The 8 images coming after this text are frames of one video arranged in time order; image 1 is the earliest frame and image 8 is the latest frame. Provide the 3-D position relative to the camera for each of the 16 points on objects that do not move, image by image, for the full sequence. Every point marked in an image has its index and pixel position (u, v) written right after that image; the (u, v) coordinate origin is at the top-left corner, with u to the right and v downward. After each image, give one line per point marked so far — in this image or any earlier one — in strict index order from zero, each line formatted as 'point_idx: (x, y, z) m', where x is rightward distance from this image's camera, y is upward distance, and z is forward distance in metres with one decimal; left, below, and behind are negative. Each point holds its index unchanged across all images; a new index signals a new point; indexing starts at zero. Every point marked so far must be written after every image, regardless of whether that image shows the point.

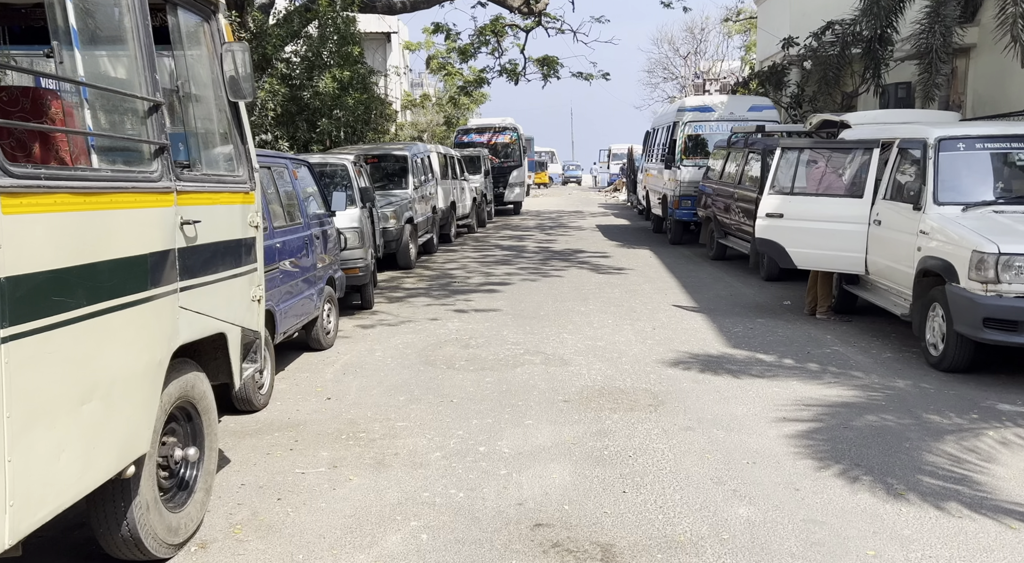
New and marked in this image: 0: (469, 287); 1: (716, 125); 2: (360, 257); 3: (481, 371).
0: (-0.6, -0.1, +13.8) m
1: (+3.9, +3.0, +19.5) m
2: (-1.6, +0.3, +10.9) m
3: (-0.2, -0.7, +8.0) m
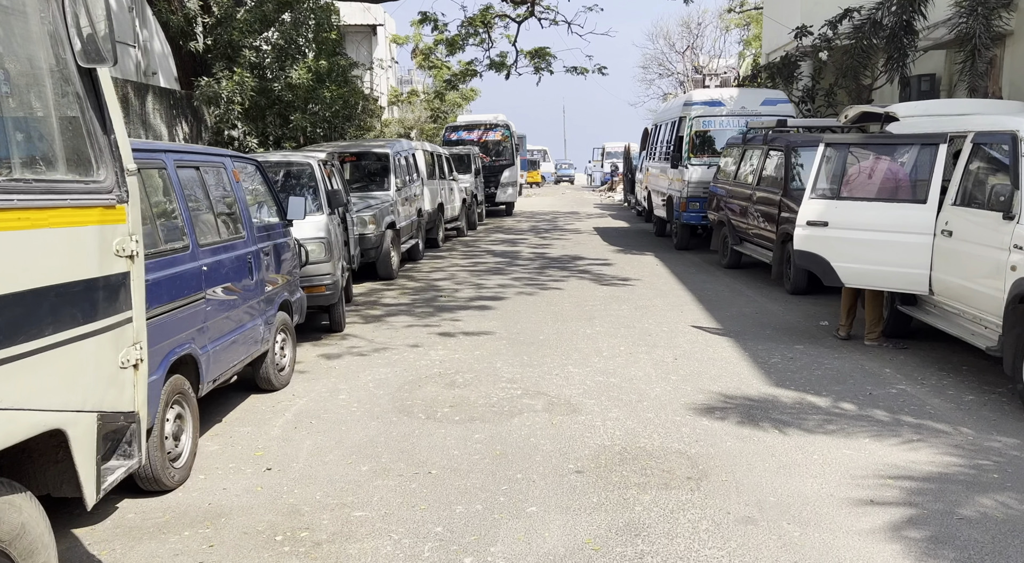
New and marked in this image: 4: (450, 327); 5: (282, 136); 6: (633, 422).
0: (-0.7, -0.3, +12.1) m
1: (+3.8, +2.9, +18.0) m
2: (-1.7, +0.1, +9.3) m
3: (-0.3, -0.9, +6.4) m
4: (-0.6, -0.5, +10.1) m
5: (-4.0, +2.5, +17.1) m
6: (+0.8, -0.9, +6.4) m
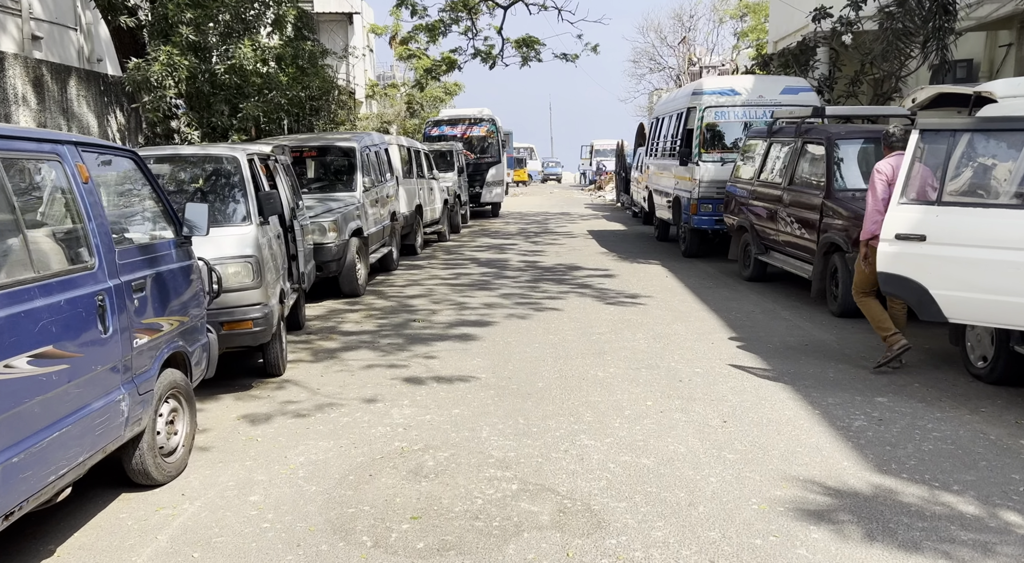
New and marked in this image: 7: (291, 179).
0: (-0.8, -0.5, +9.9) m
1: (+3.6, +2.7, +15.8) m
2: (-1.8, -0.2, +7.0) m
3: (-0.3, -1.1, +4.1) m
4: (-0.7, -0.7, +7.8) m
5: (-4.2, +2.3, +14.8) m
6: (+0.7, -1.1, +4.2) m
7: (-2.4, +1.0, +10.3) m
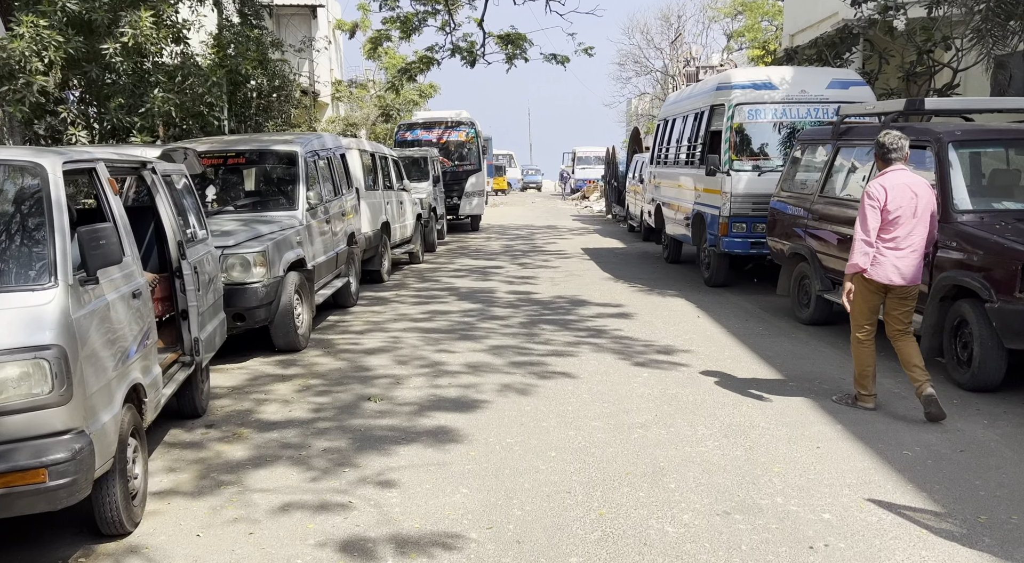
0: (-0.8, -0.9, +6.7) m
1: (+3.4, +2.2, +12.7) m
2: (-1.7, -0.6, +3.8) m
3: (-0.2, -1.5, +1.0) m
4: (-0.7, -1.1, +4.7) m
5: (-4.4, +1.8, +11.5) m
6: (+0.9, -1.5, +1.0) m
7: (-2.4, +0.6, +7.1) m
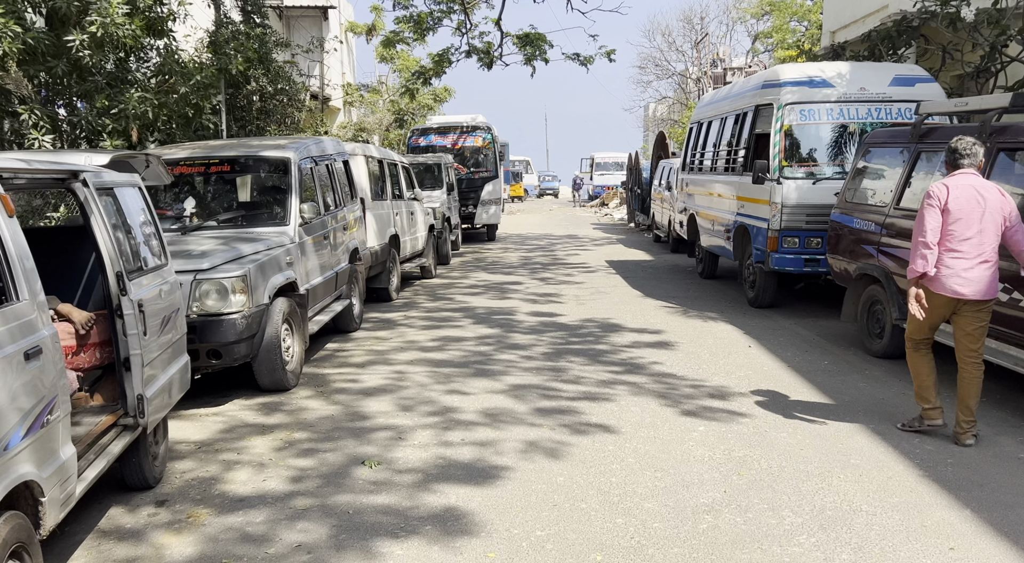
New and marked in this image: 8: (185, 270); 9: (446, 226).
0: (-0.6, -1.1, +5.3) m
1: (+3.7, +1.9, +11.2) m
2: (-1.6, -0.8, +2.4) m
3: (-0.1, -1.7, -0.5) m
4: (-0.6, -1.3, +3.3) m
5: (-4.1, +1.6, +10.2) m
6: (+0.9, -1.7, -0.4) m
7: (-2.2, +0.4, +5.8) m
8: (-2.5, +0.1, +7.8) m
9: (-1.2, +1.0, +18.7) m
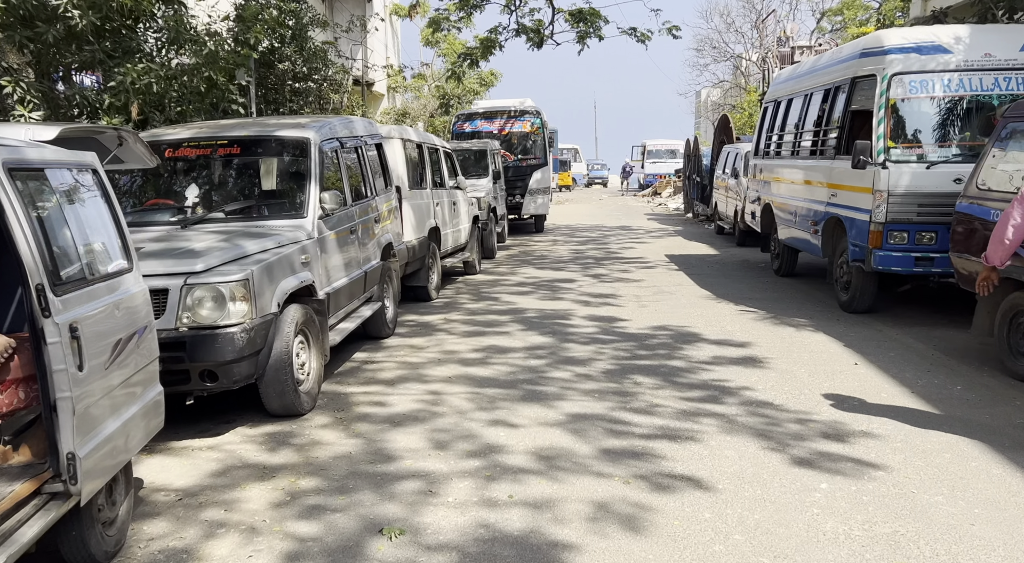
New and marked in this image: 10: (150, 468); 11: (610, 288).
0: (-0.4, -1.2, +3.8) m
1: (+4.2, +1.9, +9.5) m
2: (-1.5, -0.9, +1.0) m
3: (-0.1, -1.8, -1.9) m
4: (-0.4, -1.4, +1.8) m
5: (-3.6, +1.6, +8.9) m
6: (+0.9, -1.8, -1.9) m
7: (-1.9, +0.3, +4.4) m
8: (-2.1, +0.1, +6.4) m
9: (-0.4, +1.1, +17.2) m
10: (-2.2, -1.1, +6.1) m
11: (+1.3, -0.1, +13.1) m
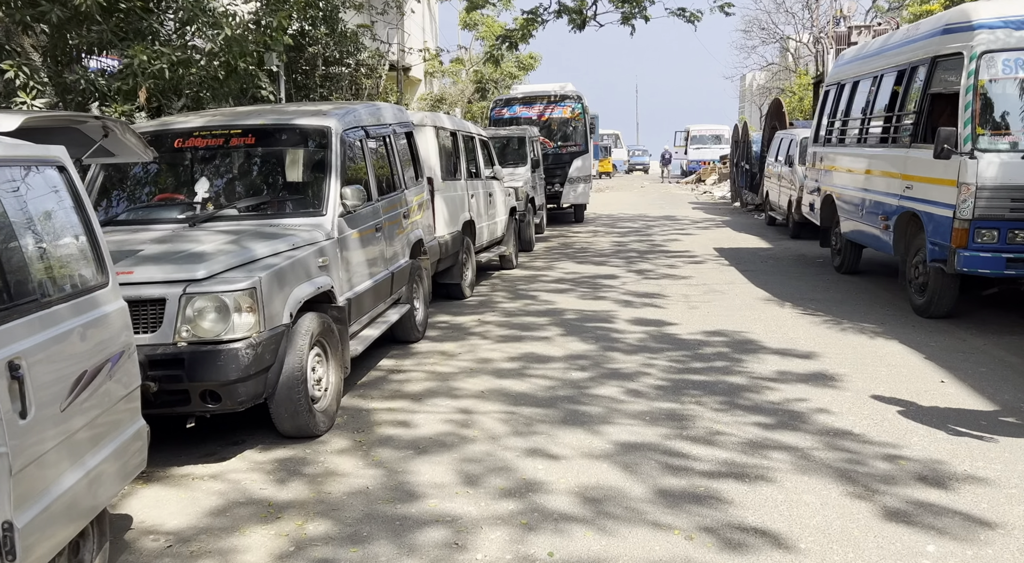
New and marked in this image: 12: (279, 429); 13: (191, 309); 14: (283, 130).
0: (-0.2, -1.3, +3.1) m
1: (+4.6, +1.9, +8.5) m
2: (-1.4, -1.0, +0.3) m
3: (-0.2, -2.0, -2.7) m
4: (-0.3, -1.5, +1.0) m
5: (-3.3, +1.6, +8.2) m
6: (+0.8, -2.0, -2.7) m
7: (-1.8, +0.2, +3.6) m
8: (-1.9, 0.0, +5.7) m
9: (+0.3, +1.2, +16.4) m
10: (-2.0, -1.2, +5.4) m
11: (+1.8, -0.1, +12.3) m
12: (-1.4, -0.9, +6.2) m
13: (-1.8, -0.2, +5.6) m
14: (-1.7, +1.2, +7.7) m
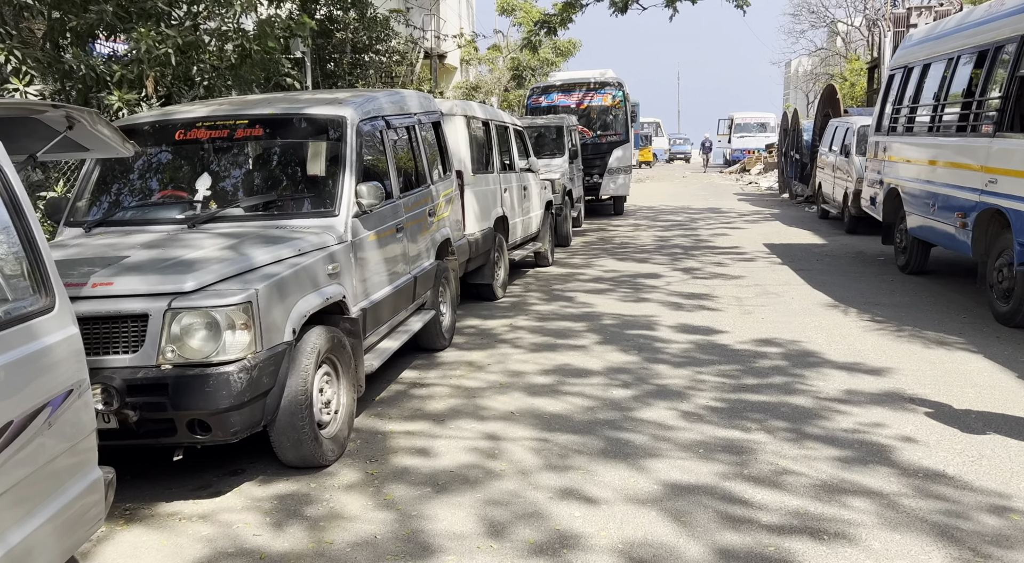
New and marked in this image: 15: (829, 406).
0: (-0.2, -1.4, +2.3) m
1: (+4.8, +1.8, +7.6) m
2: (-1.5, -1.1, -0.5) m
3: (-0.4, -2.2, -3.5) m
4: (-0.4, -1.6, +0.3) m
5: (-3.0, +1.5, +7.5) m
6: (+0.7, -2.2, -3.5) m
7: (-1.7, +0.2, +2.9) m
8: (-1.8, -0.1, +4.9) m
9: (+0.9, +1.3, +15.6) m
10: (-1.8, -1.3, +4.7) m
11: (+2.2, -0.1, +11.4) m
12: (-1.3, -1.0, +5.5) m
13: (-1.6, -0.2, +4.9) m
14: (-1.5, +1.1, +6.9) m
15: (+2.0, -0.8, +6.3) m
